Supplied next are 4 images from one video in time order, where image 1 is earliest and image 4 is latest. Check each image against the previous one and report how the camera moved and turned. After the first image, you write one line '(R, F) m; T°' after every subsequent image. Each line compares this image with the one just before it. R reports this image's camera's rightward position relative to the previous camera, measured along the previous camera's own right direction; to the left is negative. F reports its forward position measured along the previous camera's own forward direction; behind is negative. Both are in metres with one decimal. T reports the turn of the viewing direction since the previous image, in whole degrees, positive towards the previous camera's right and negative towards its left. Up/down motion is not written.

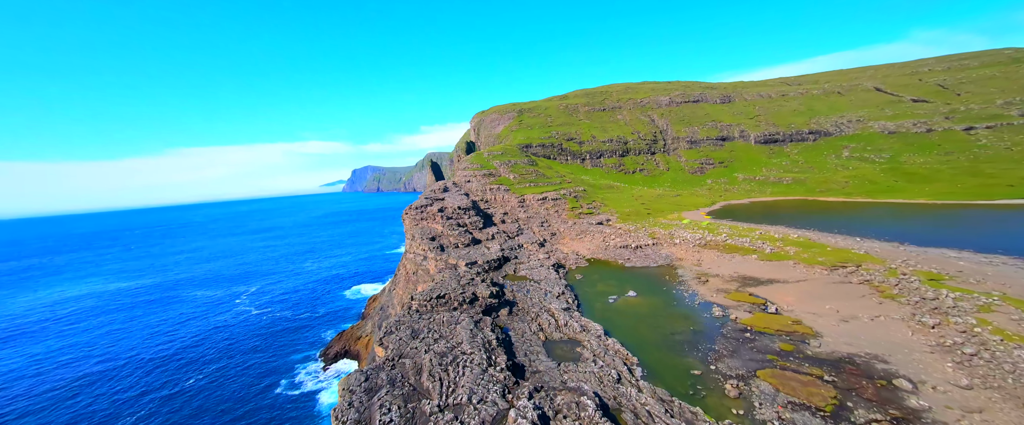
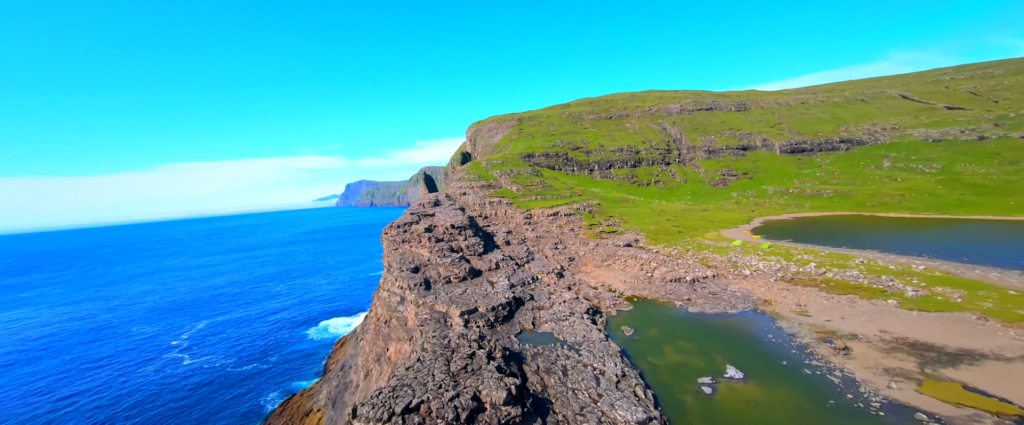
(-1.9, +13.5) m; +1°
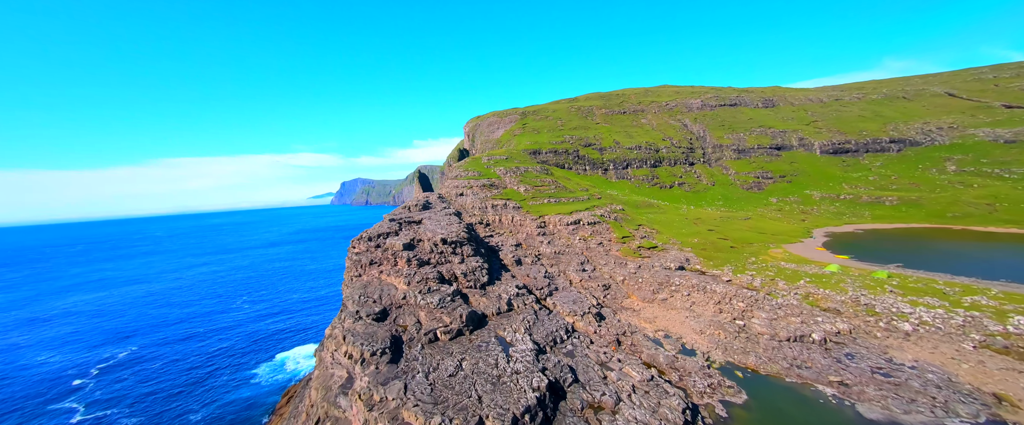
(-2.1, +14.1) m; +1°
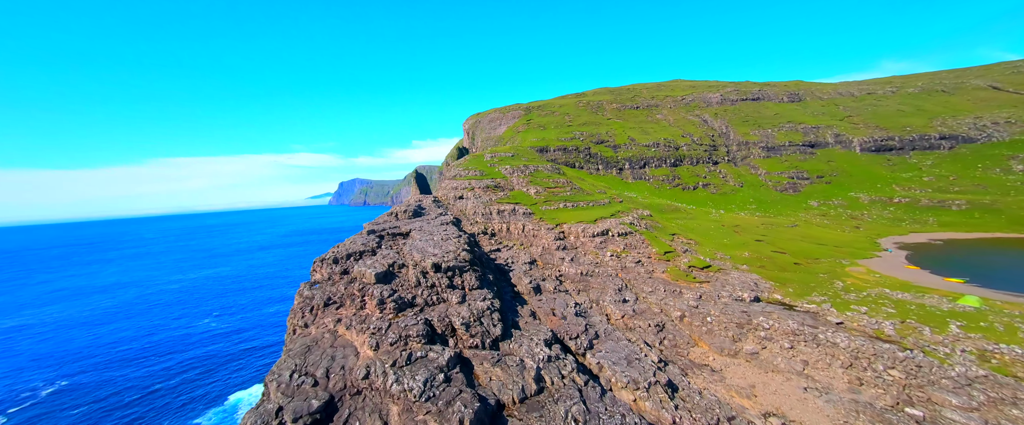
(-1.7, +10.4) m; 0°
